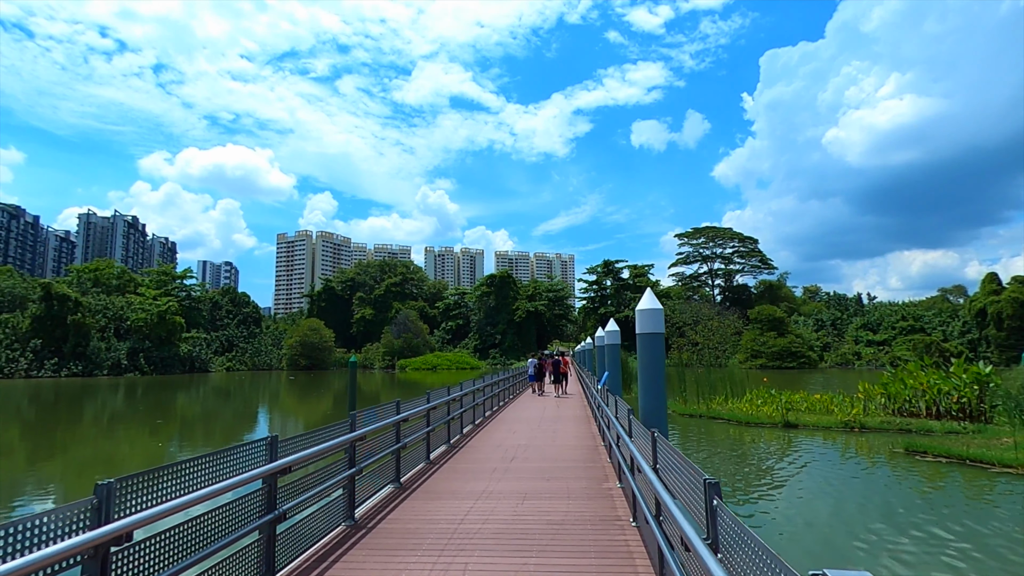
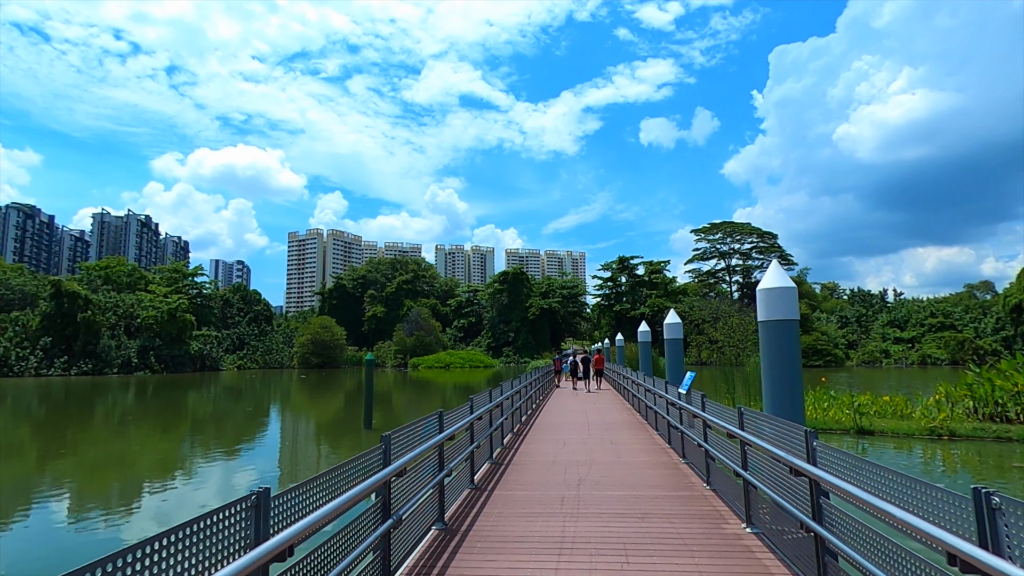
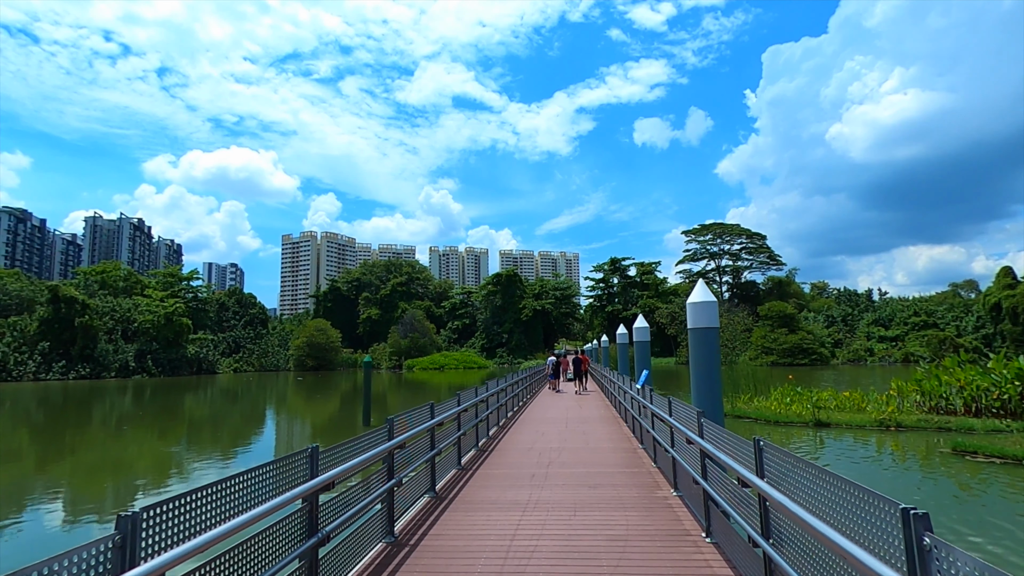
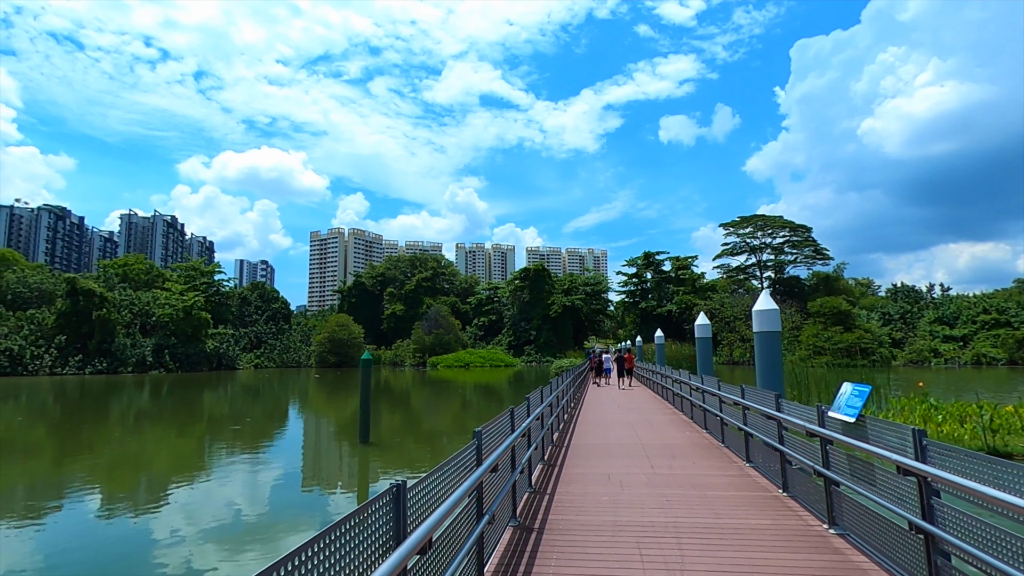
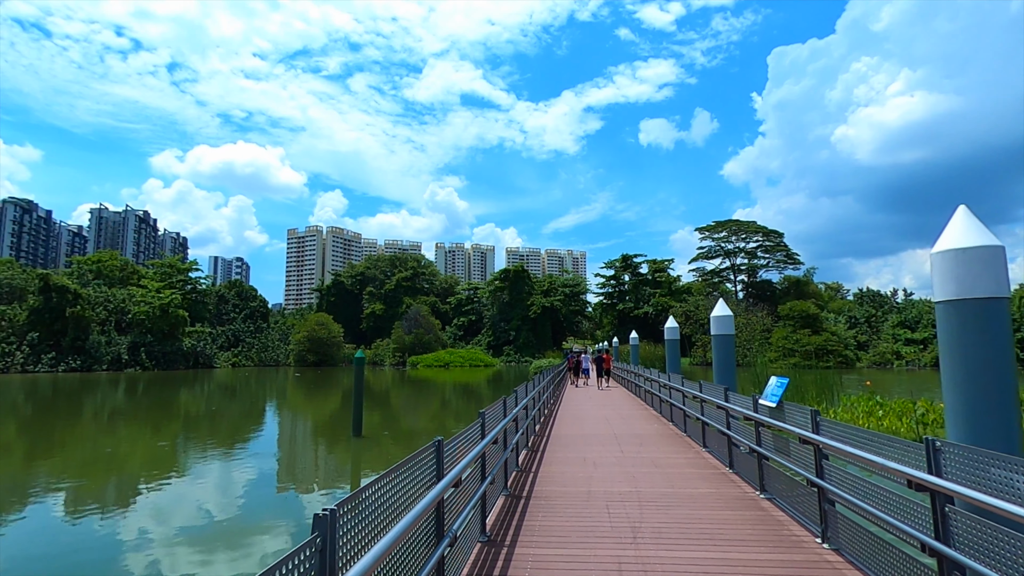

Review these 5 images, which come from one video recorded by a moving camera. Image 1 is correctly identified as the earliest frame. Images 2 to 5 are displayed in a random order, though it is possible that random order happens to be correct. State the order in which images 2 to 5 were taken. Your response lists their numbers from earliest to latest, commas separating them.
3, 2, 5, 4
